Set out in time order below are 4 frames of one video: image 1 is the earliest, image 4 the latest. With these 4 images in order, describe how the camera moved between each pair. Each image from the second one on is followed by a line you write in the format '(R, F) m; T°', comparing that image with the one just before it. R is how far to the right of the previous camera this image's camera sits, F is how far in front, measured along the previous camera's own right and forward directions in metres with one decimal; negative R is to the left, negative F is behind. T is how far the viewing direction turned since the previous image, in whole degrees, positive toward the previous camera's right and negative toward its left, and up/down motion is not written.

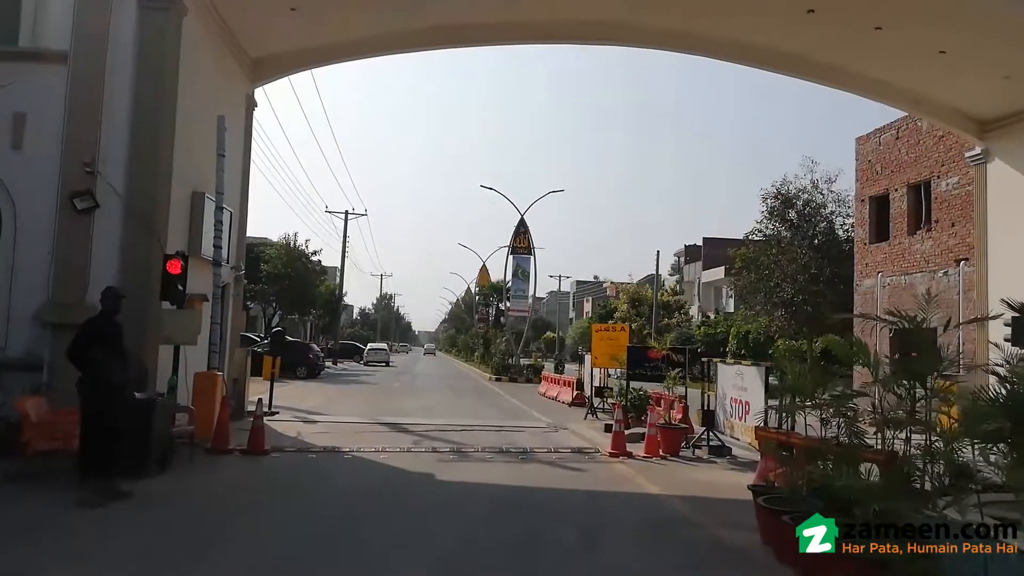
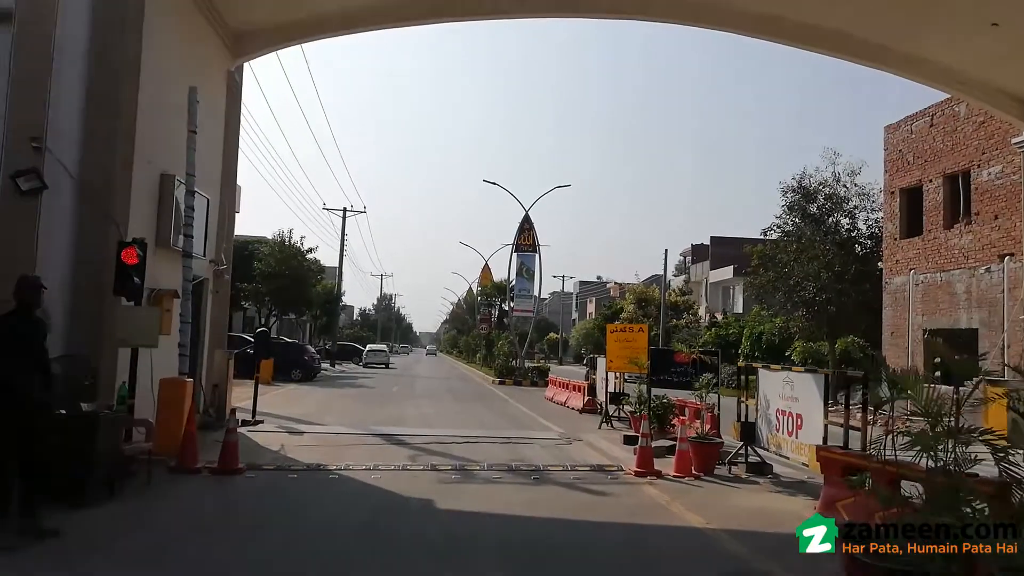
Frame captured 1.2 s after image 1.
(-0.1, +1.6) m; 0°
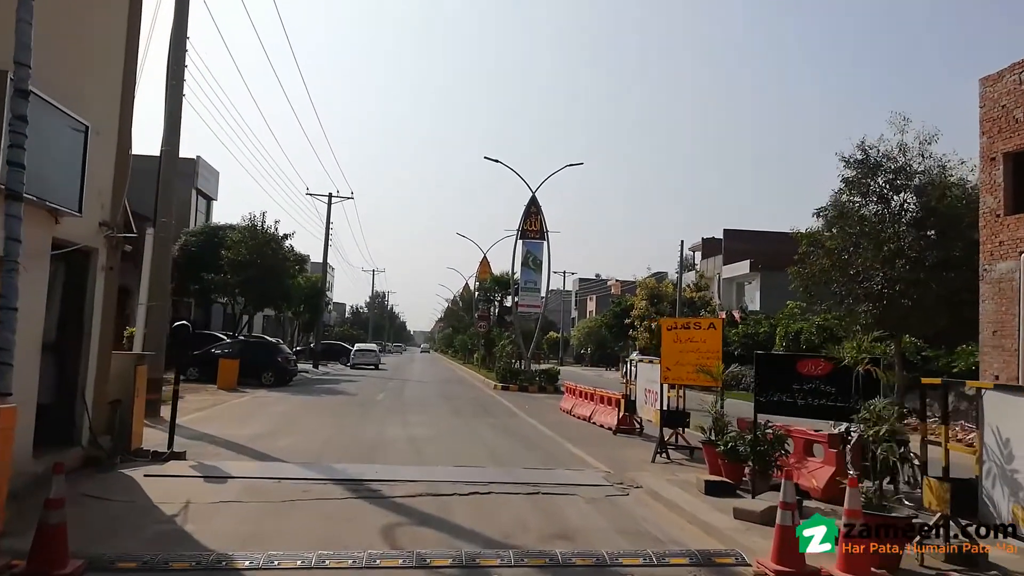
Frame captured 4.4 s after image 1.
(-0.4, +4.8) m; 0°
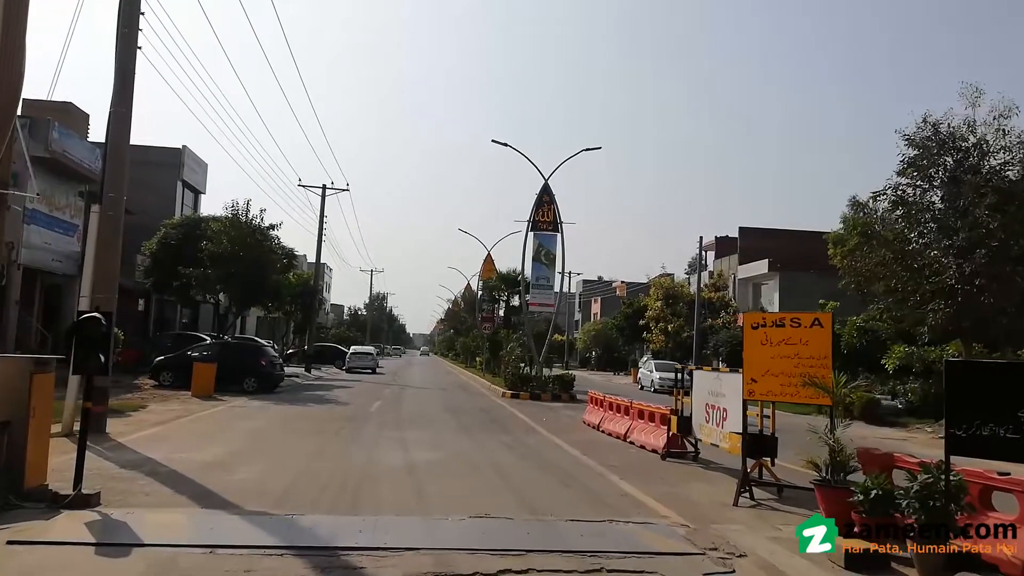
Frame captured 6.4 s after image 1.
(-0.4, +3.2) m; 0°
